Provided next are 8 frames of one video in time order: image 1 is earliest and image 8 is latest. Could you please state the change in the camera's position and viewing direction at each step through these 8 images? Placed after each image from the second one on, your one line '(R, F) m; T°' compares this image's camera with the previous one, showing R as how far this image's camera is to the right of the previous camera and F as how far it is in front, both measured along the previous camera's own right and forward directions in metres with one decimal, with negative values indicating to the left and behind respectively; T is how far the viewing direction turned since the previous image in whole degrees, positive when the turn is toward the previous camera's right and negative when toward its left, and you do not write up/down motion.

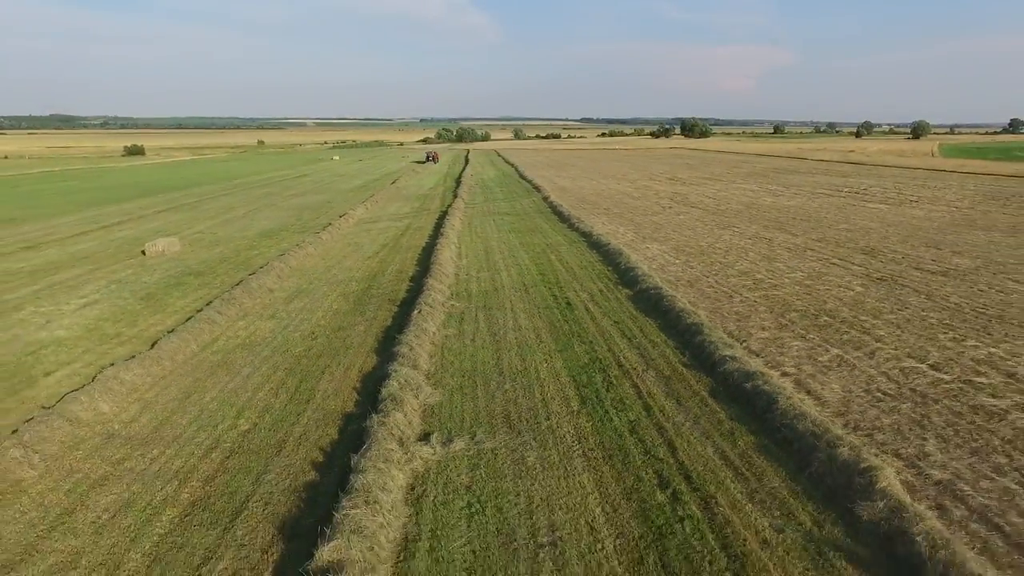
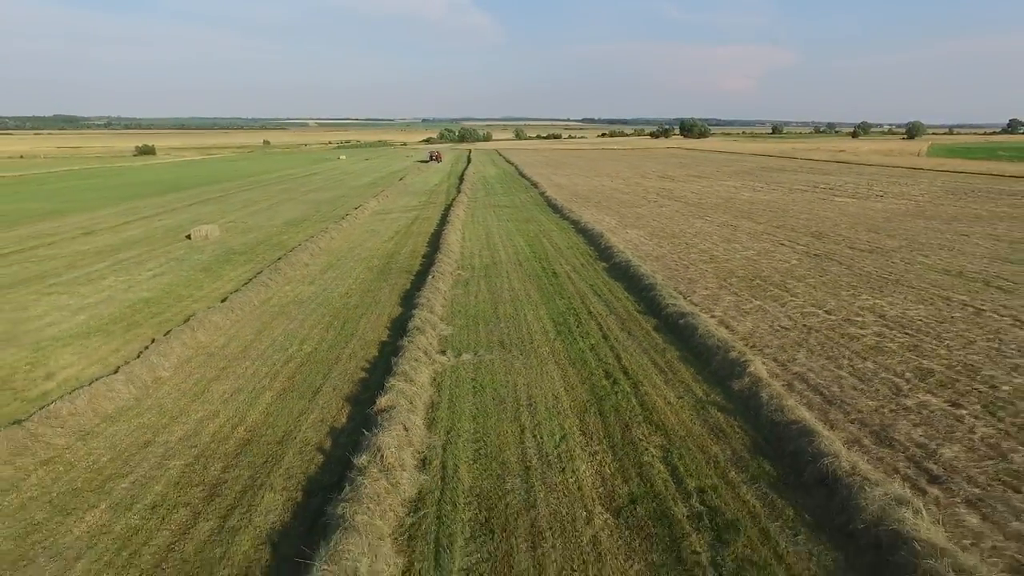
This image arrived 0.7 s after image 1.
(+0.2, -3.3) m; 0°
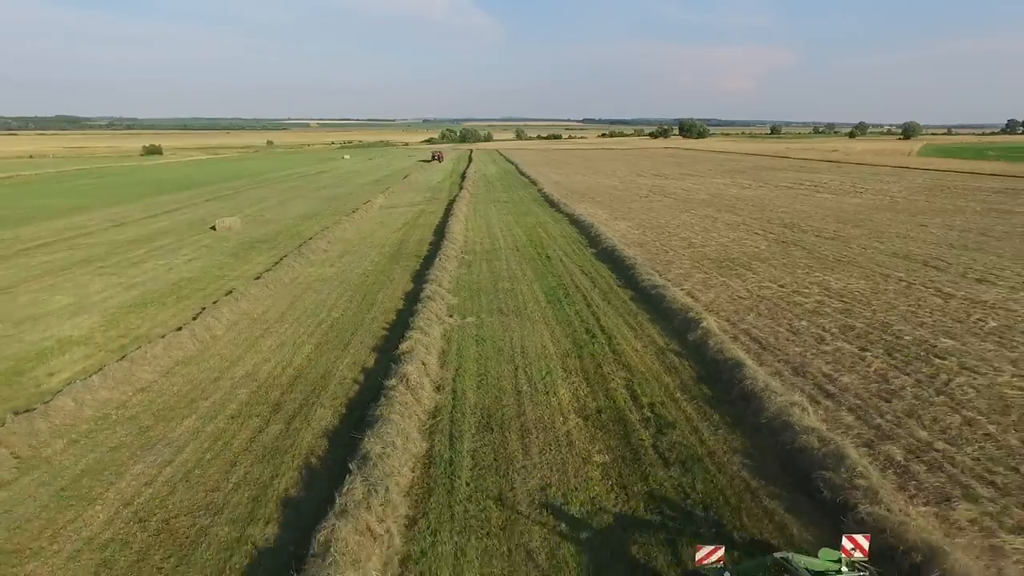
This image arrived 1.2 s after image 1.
(+0.1, -2.2) m; 0°
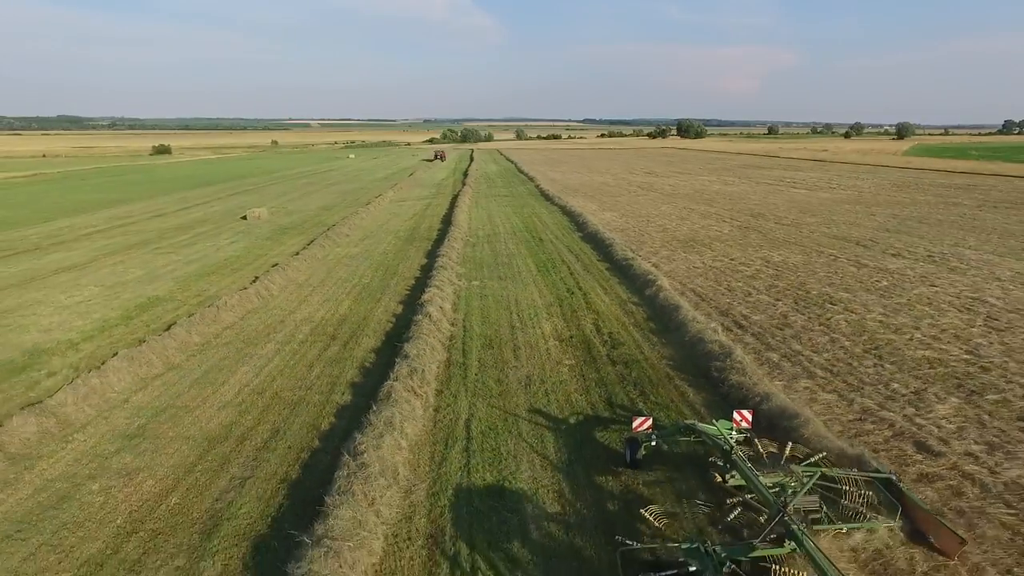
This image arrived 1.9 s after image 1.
(+0.1, -3.4) m; 0°
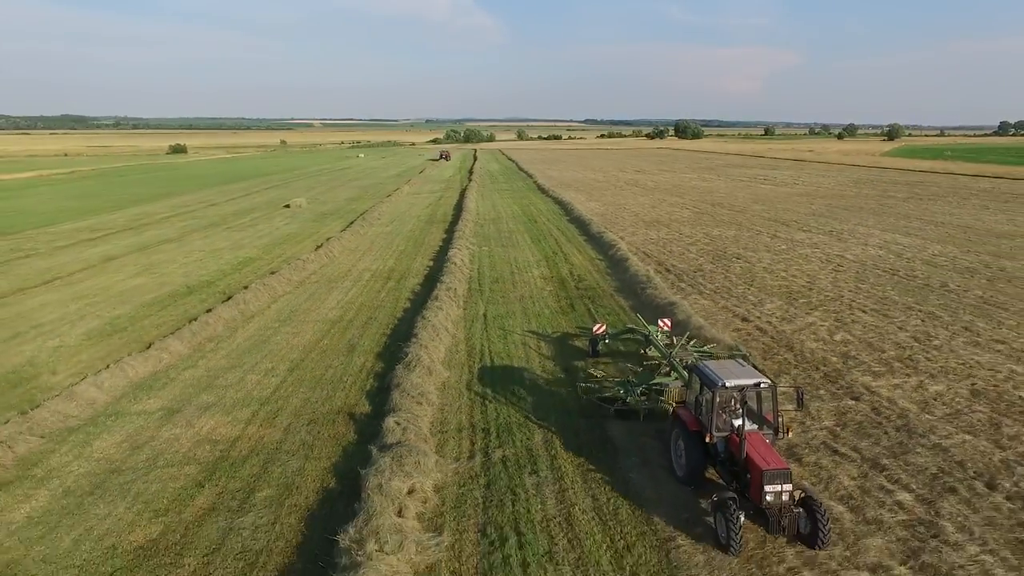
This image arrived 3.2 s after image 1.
(0.0, -5.9) m; 0°
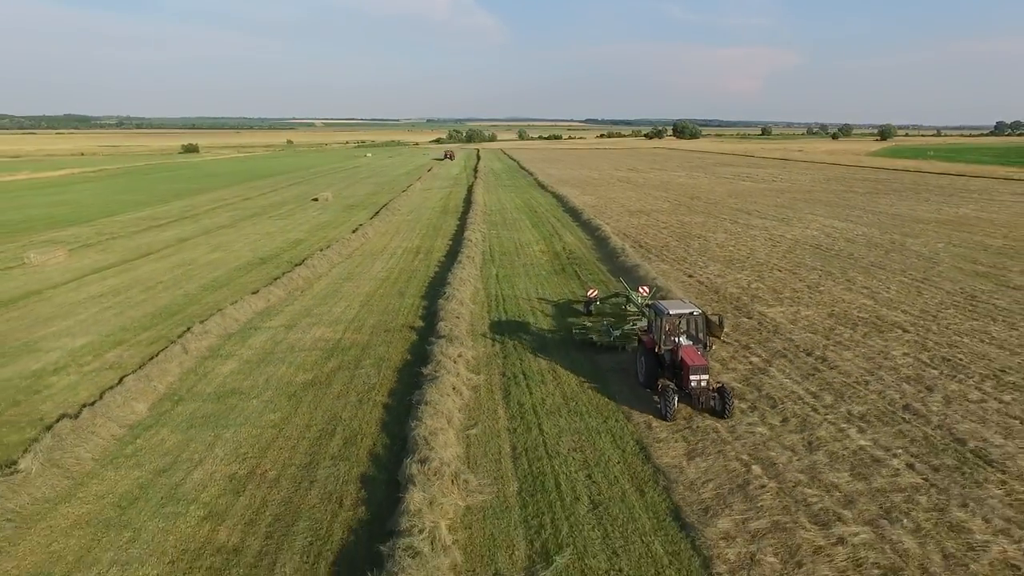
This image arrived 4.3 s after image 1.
(-0.1, -4.7) m; 0°
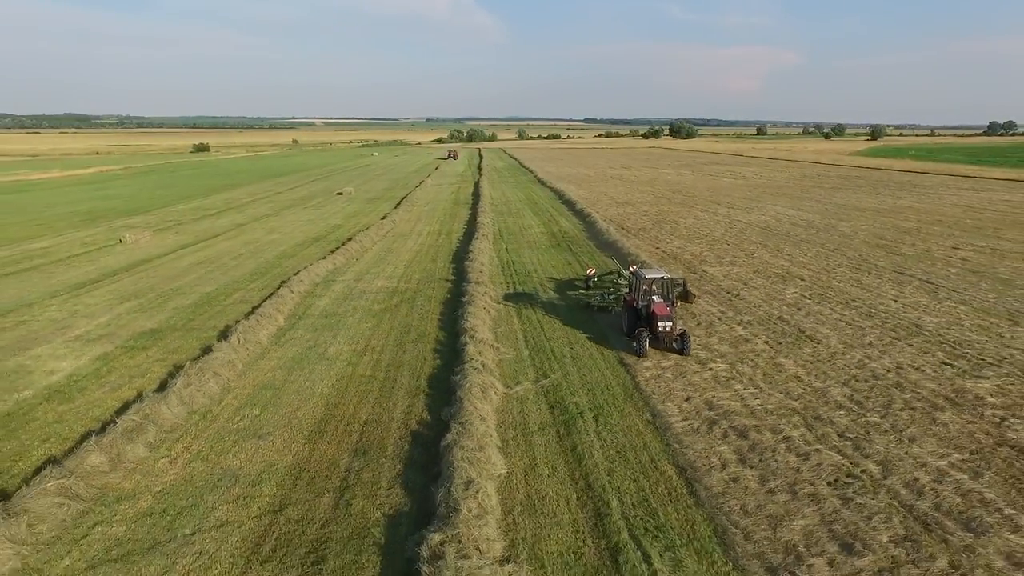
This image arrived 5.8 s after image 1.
(-0.3, -5.2) m; 0°
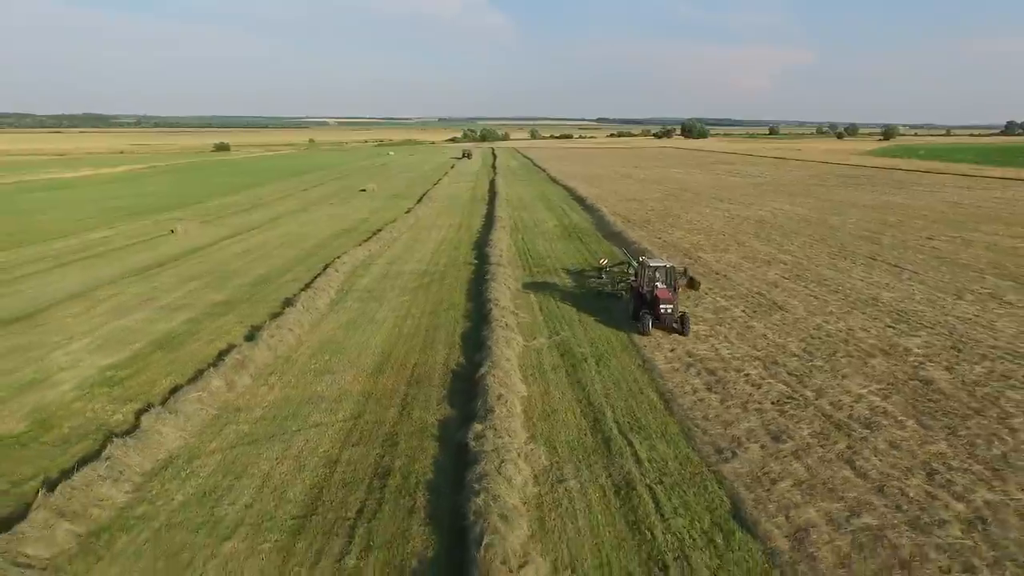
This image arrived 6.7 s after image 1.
(-0.1, -2.6) m; -1°
